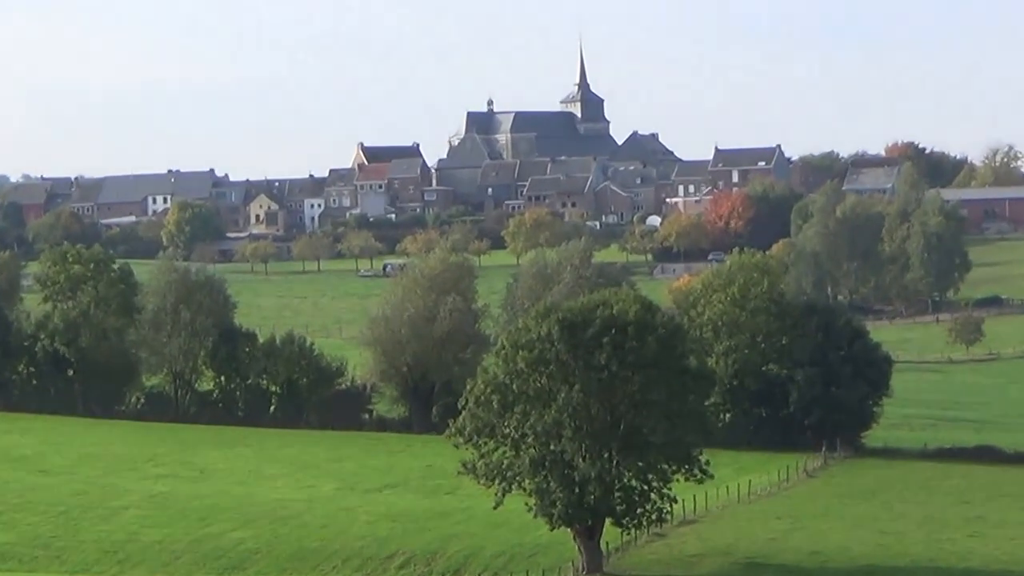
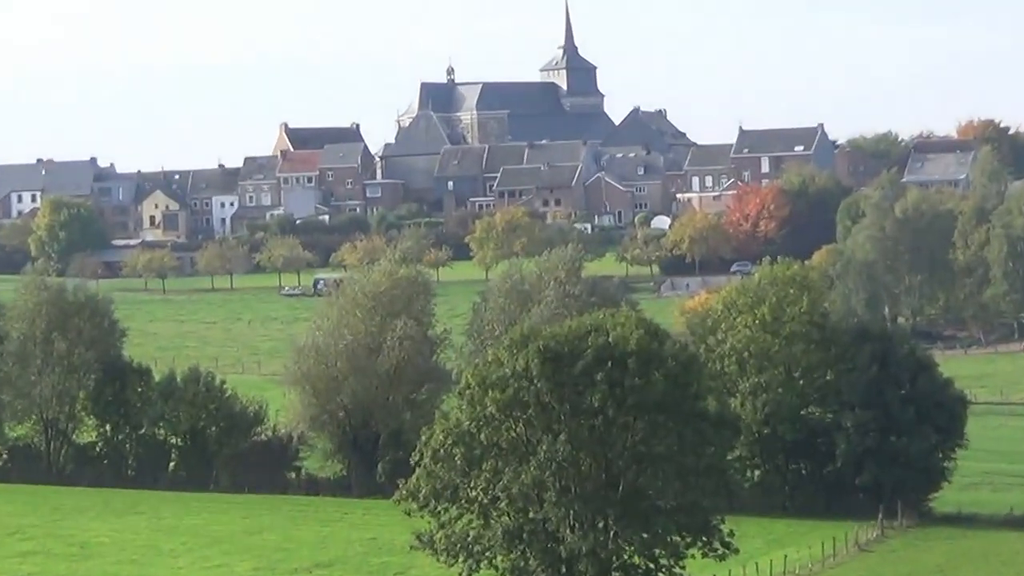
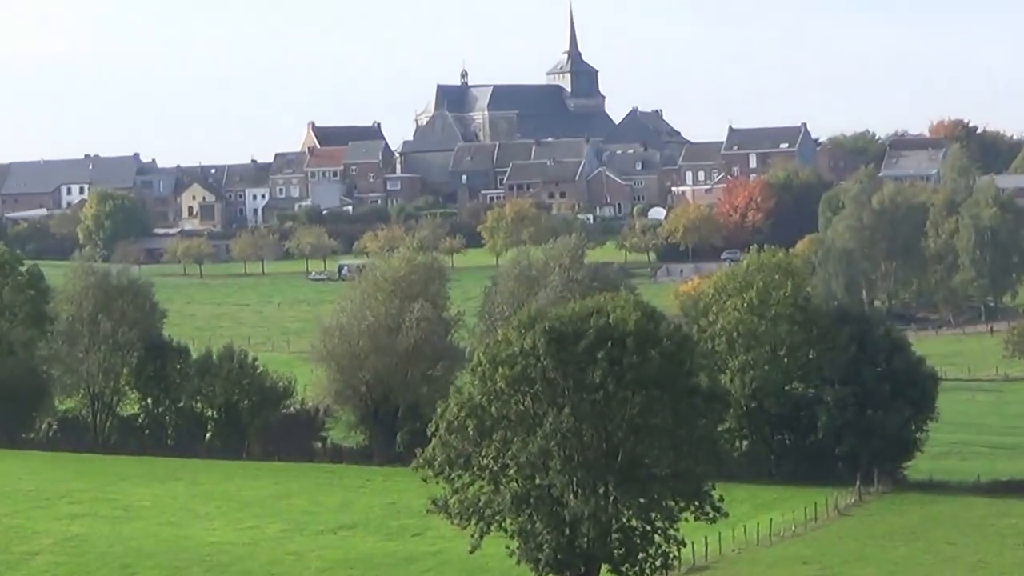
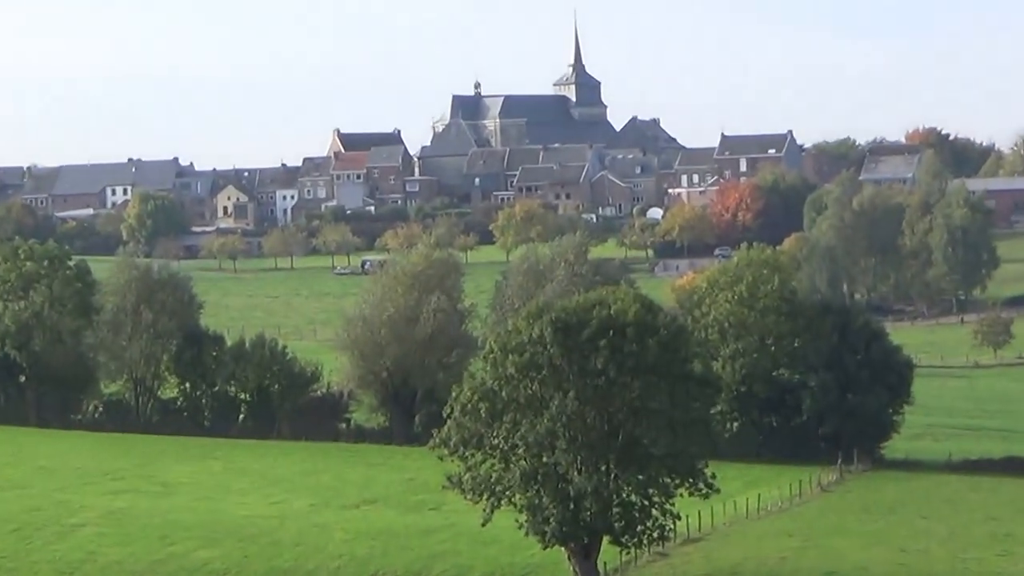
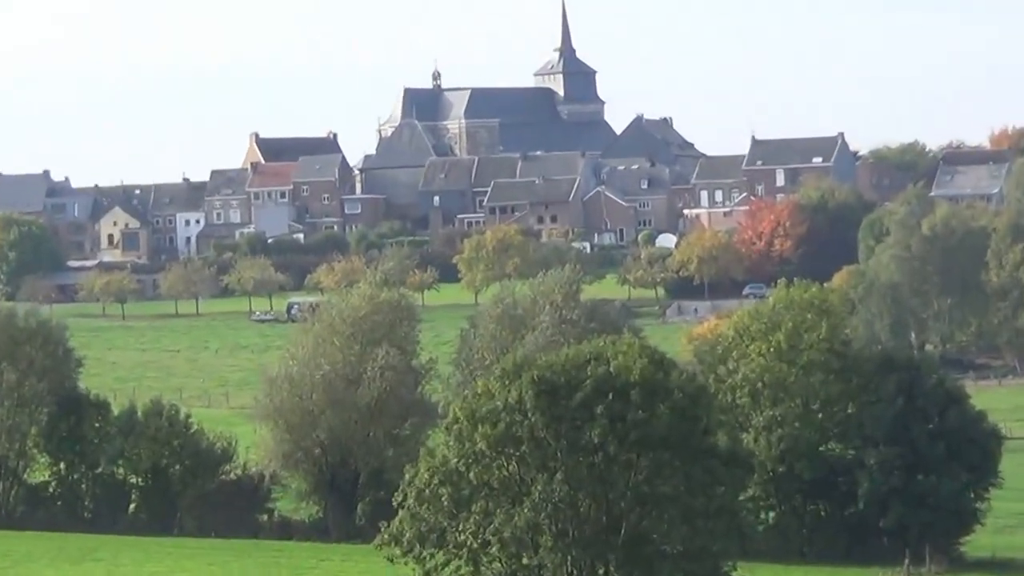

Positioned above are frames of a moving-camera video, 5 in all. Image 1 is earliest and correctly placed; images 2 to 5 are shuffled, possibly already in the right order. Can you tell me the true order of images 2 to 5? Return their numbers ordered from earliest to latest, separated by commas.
4, 3, 2, 5
